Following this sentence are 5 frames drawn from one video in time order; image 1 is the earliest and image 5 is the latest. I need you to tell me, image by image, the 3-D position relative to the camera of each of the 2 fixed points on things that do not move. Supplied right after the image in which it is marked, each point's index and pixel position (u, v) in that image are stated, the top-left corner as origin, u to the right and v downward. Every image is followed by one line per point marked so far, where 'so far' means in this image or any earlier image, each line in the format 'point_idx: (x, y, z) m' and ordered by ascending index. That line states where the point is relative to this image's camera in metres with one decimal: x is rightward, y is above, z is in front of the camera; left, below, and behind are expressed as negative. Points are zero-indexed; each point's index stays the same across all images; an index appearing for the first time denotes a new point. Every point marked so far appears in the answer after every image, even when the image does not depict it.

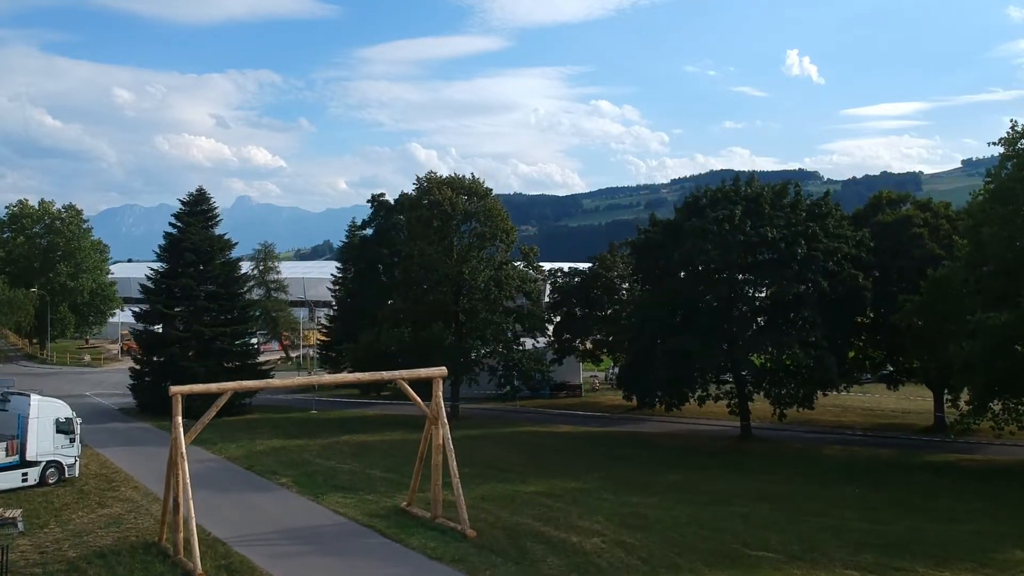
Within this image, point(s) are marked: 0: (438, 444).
0: (-2.7, -5.7, +19.5) m
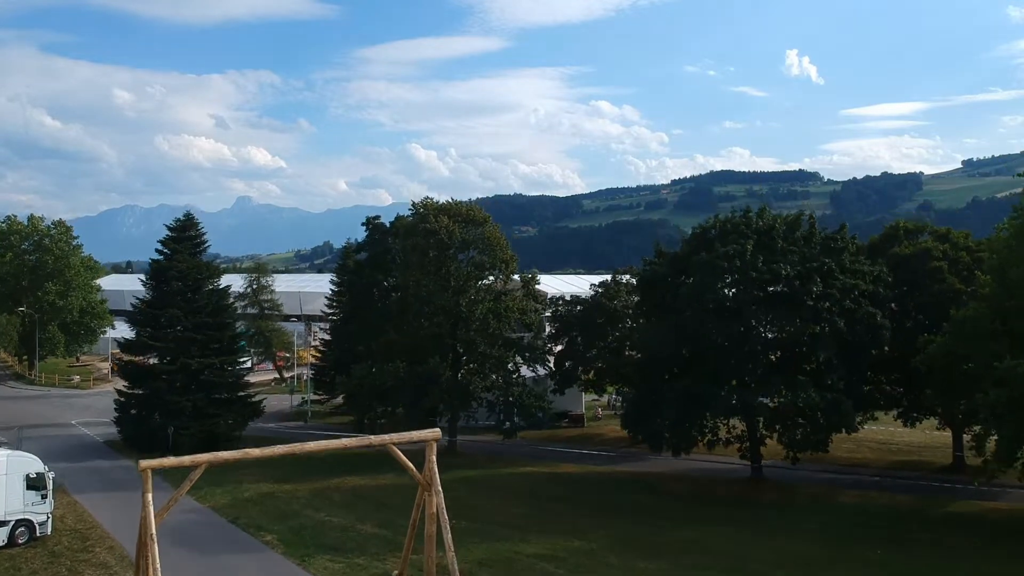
0: (-2.7, -7.6, +18.1) m
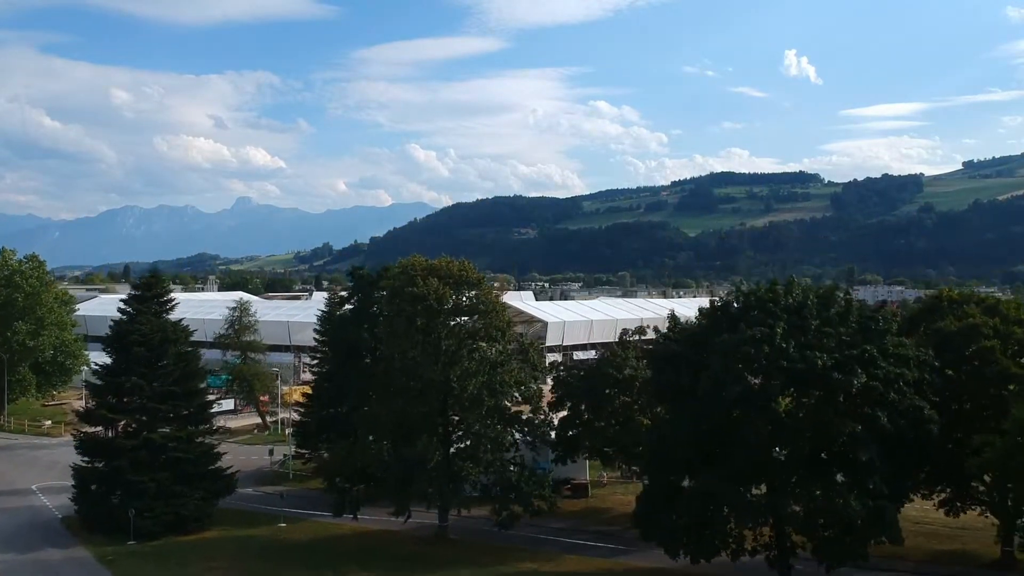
0: (-2.9, -11.5, +14.9) m
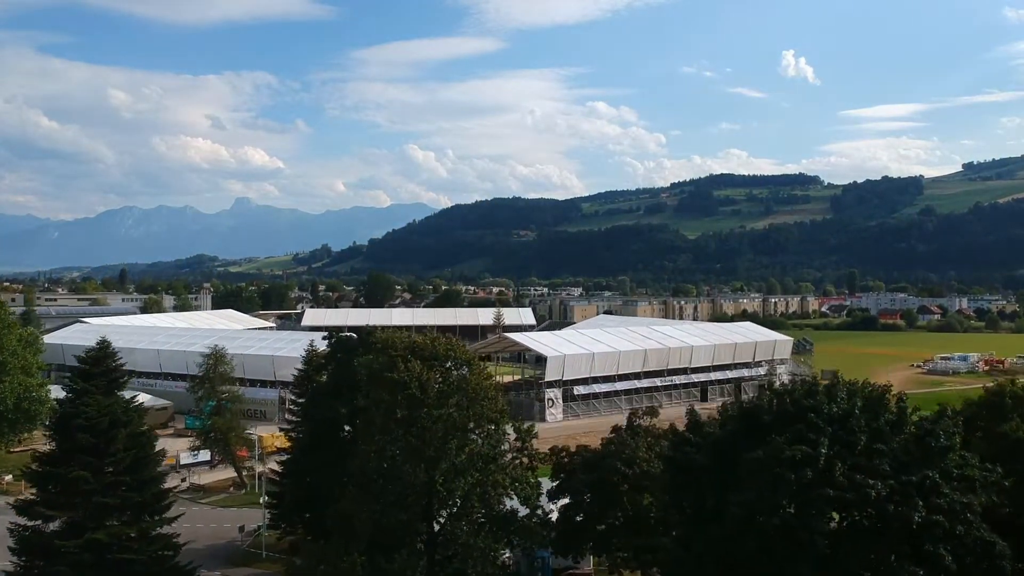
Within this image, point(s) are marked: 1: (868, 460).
0: (-3.1, -15.5, +11.2) m
1: (+12.9, -6.2, +19.3) m
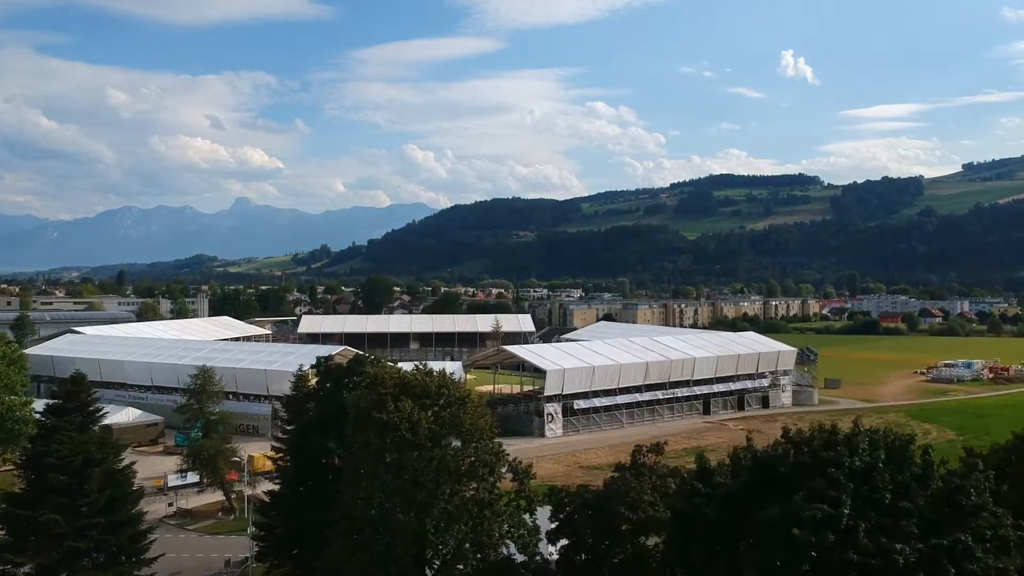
0: (-3.2, -17.0, +9.6) m
1: (+12.8, -7.7, +17.7) m
